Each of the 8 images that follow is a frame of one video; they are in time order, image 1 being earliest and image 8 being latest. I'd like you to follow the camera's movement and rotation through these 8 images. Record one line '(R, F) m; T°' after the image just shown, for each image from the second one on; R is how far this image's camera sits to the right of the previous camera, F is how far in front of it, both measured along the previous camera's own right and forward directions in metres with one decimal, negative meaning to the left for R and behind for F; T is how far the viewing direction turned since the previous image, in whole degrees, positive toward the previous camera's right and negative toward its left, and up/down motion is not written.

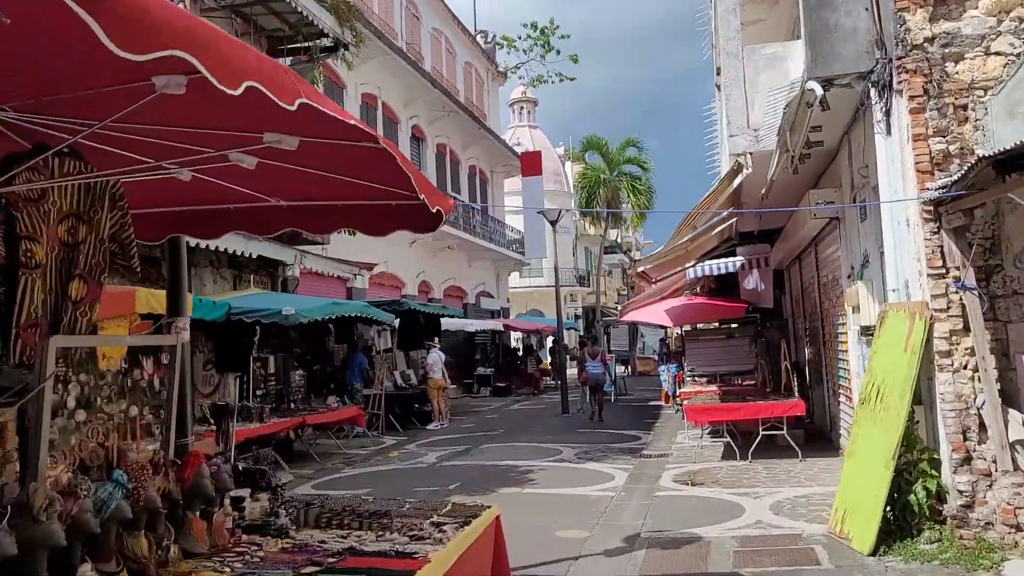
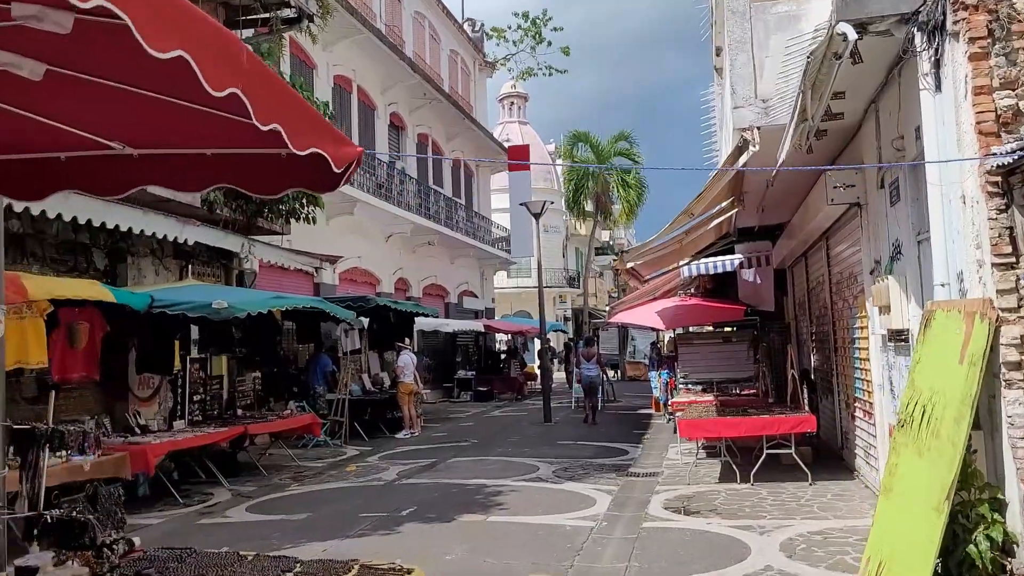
(+0.2, +1.3) m; +1°
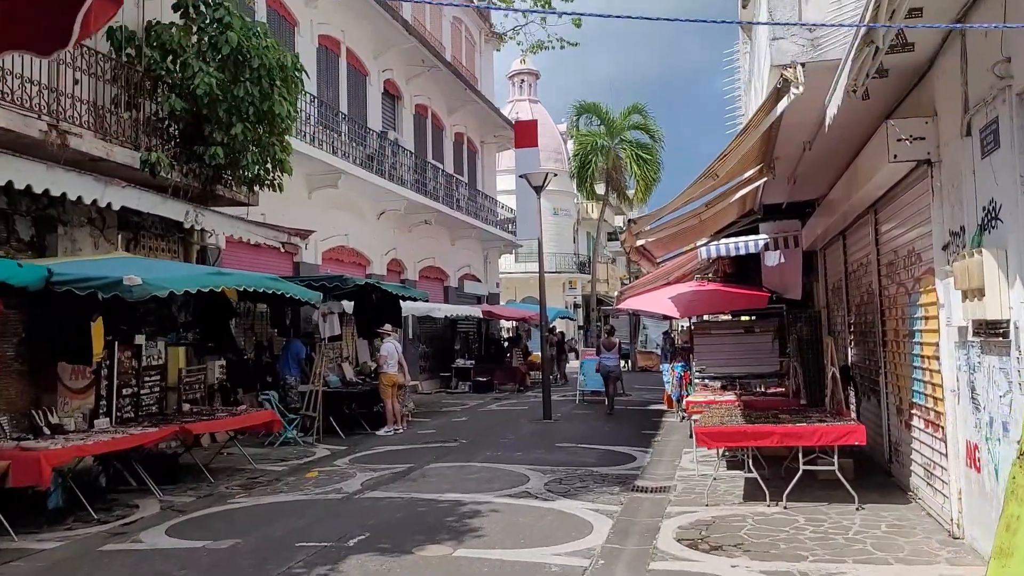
(+0.2, +1.5) m; -1°
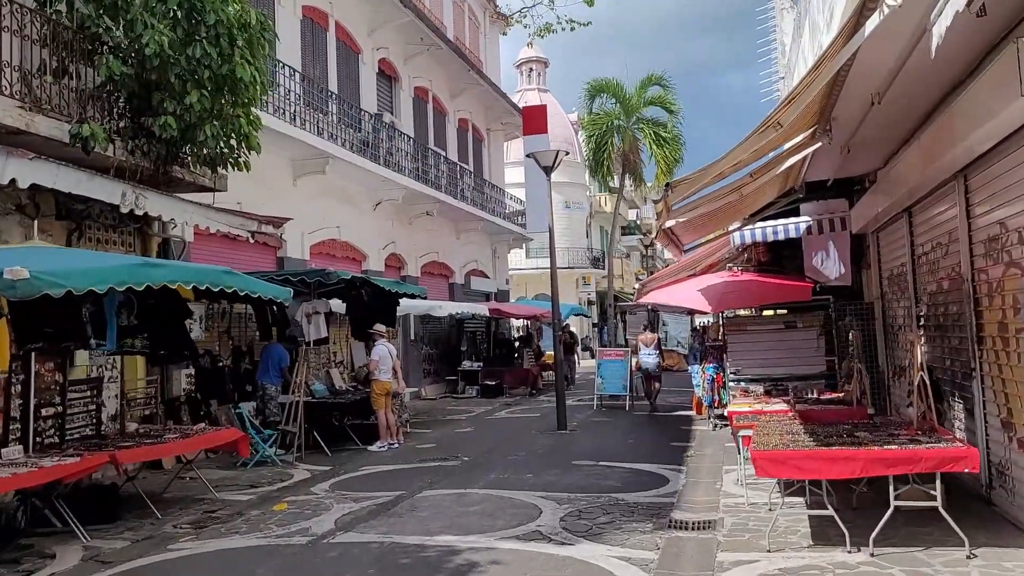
(+0.1, +1.6) m; -1°
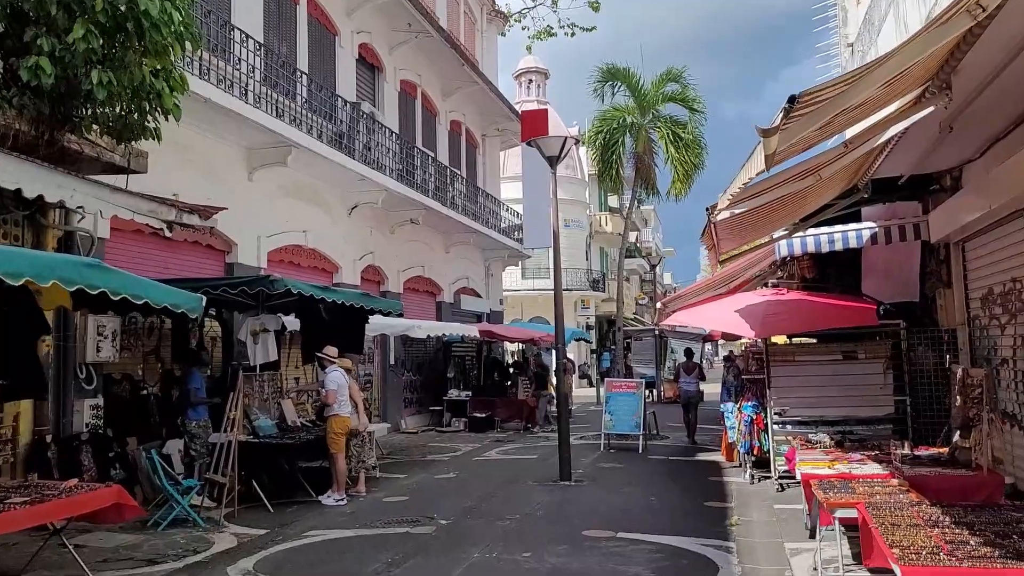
(0.0, +2.2) m; 0°
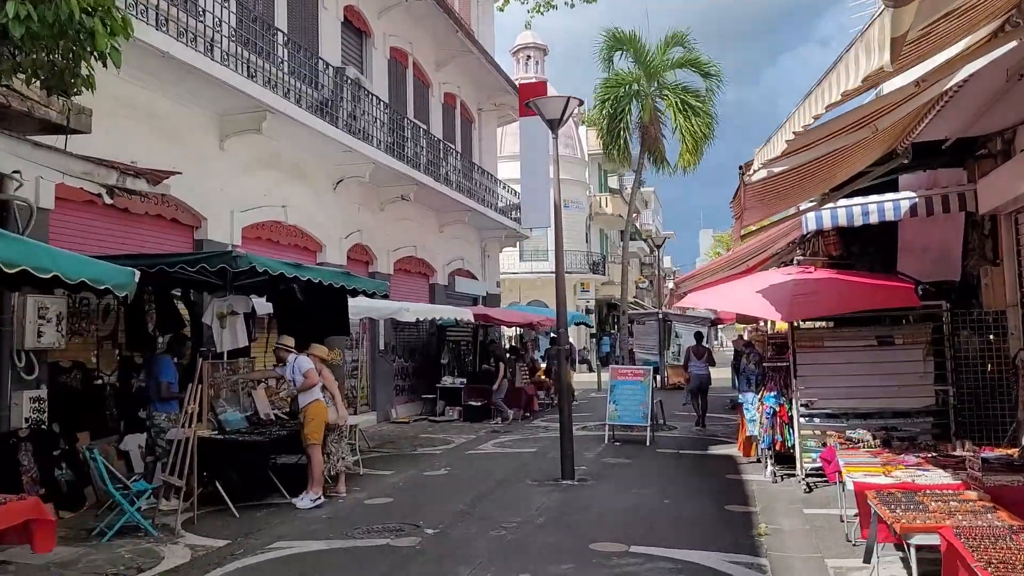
(0.0, +1.0) m; 0°
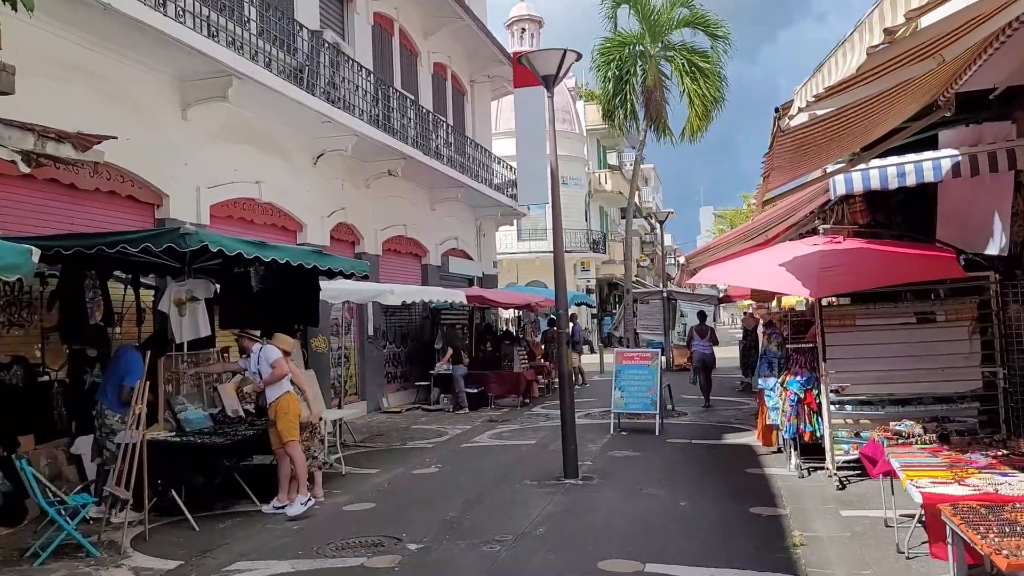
(+0.1, +0.9) m; 0°
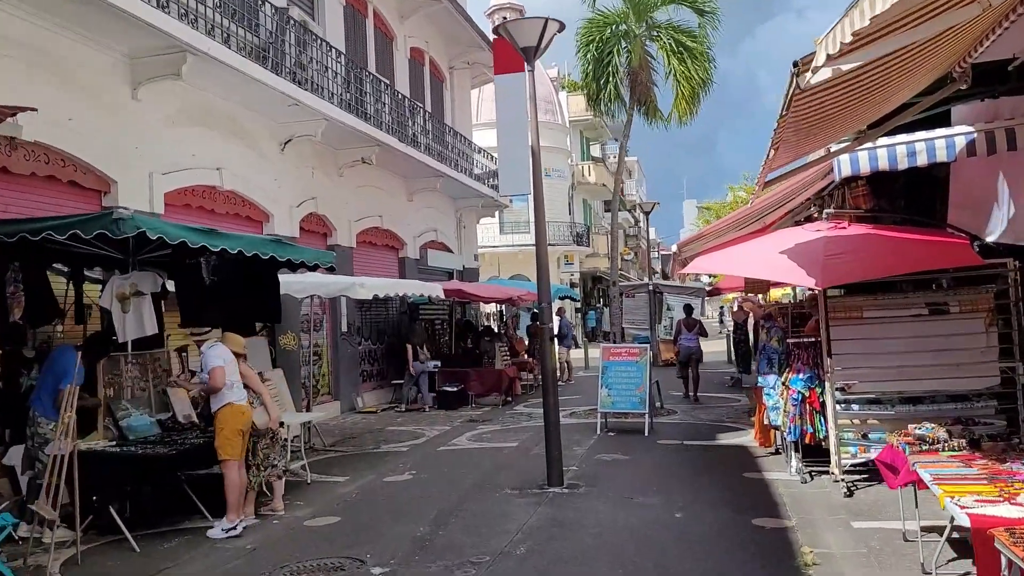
(0.0, +0.7) m; +1°
